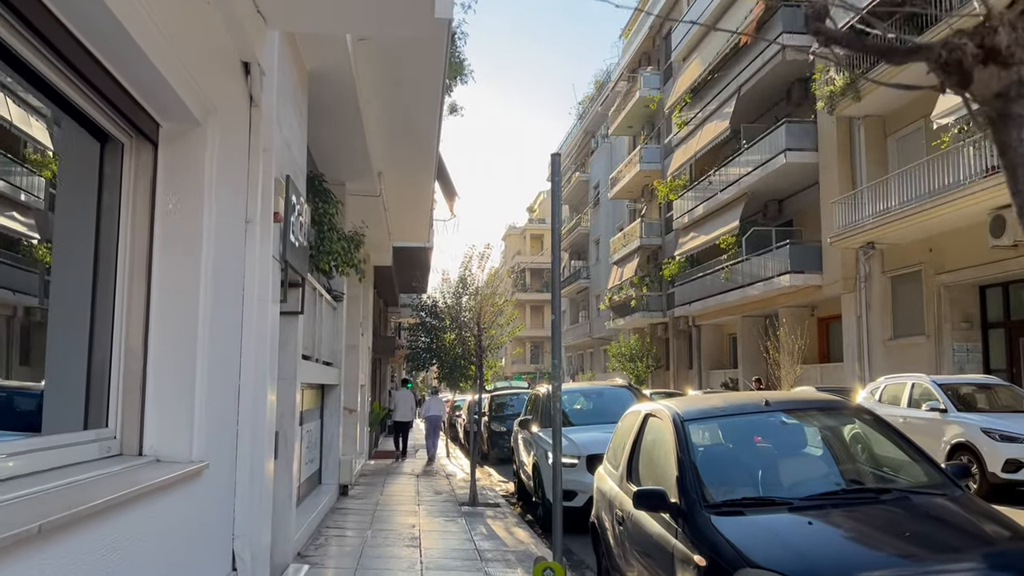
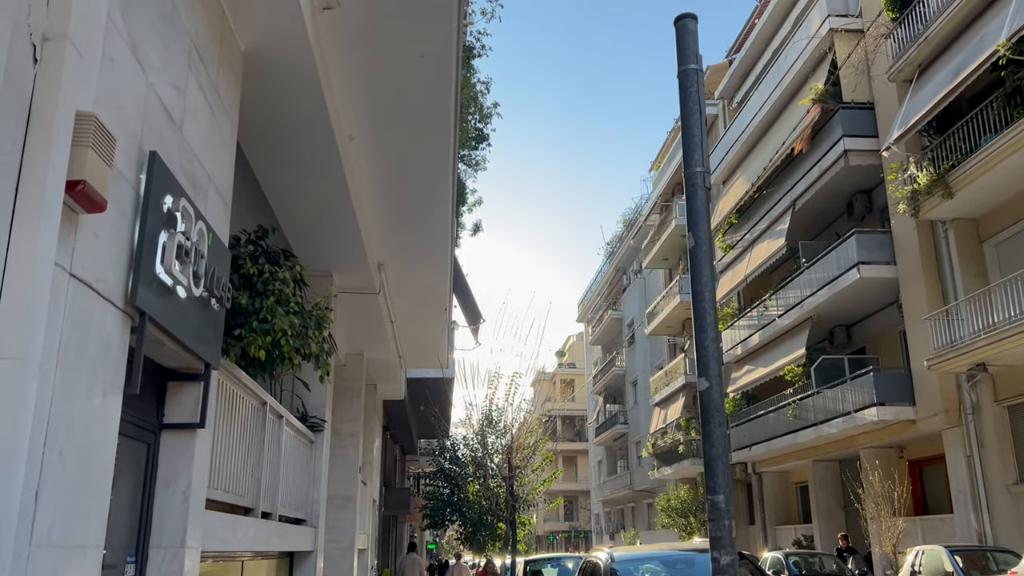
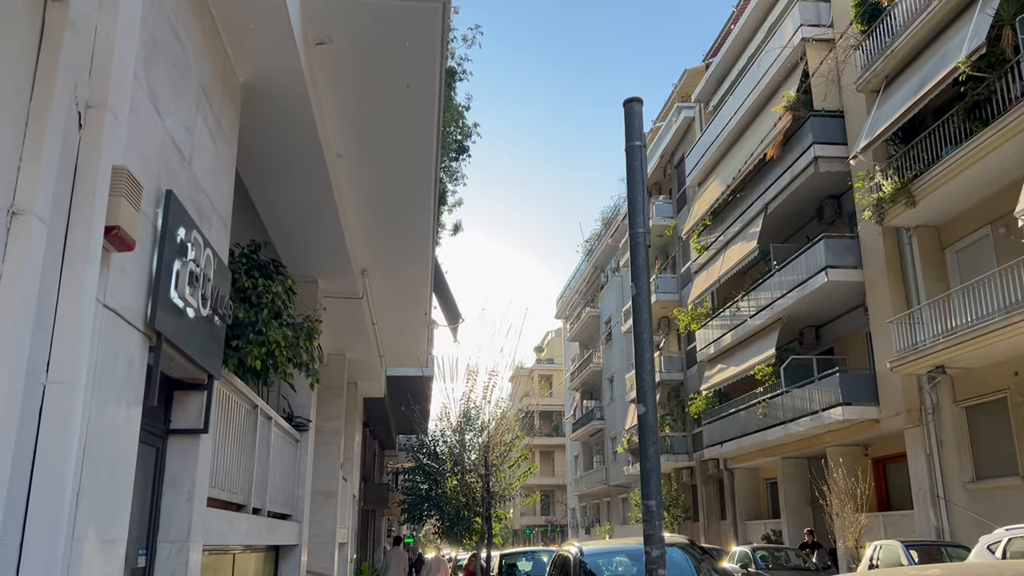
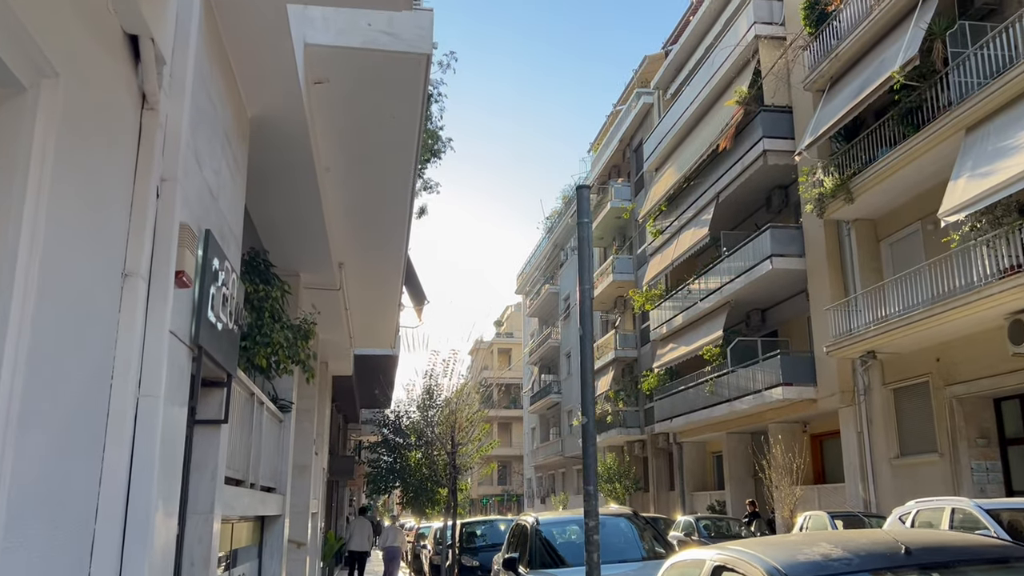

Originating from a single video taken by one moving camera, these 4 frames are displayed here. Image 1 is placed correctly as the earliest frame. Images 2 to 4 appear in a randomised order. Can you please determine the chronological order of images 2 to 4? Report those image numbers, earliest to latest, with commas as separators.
4, 3, 2
